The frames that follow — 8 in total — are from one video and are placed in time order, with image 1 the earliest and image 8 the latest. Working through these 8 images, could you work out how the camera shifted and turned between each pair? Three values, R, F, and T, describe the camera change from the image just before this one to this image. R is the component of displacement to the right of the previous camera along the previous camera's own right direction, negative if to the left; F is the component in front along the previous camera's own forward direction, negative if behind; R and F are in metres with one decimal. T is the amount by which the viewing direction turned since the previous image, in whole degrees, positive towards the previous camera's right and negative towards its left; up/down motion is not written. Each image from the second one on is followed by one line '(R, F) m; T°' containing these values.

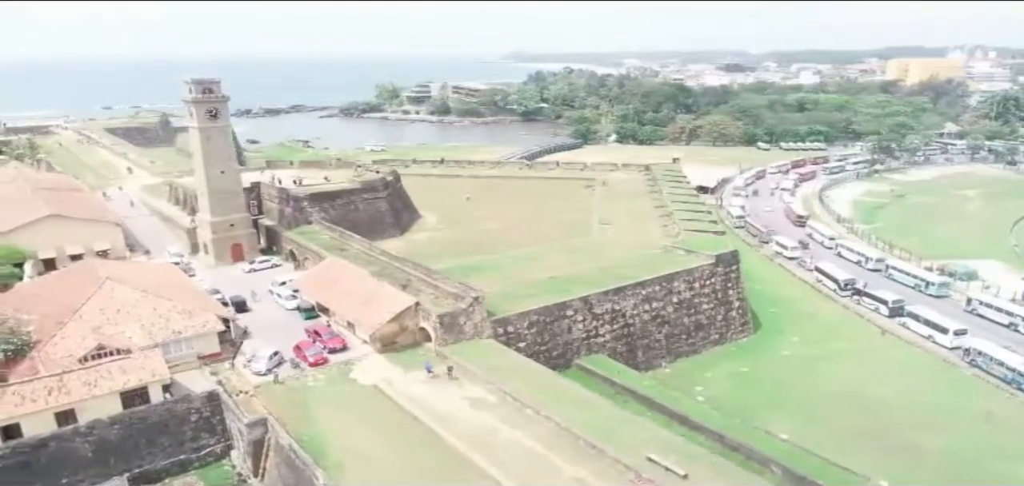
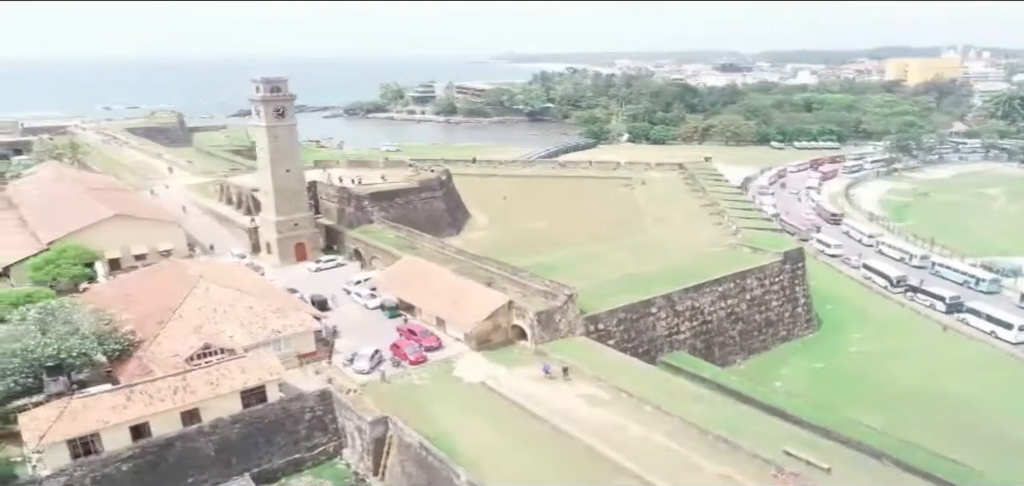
(-3.2, 0.0) m; +1°
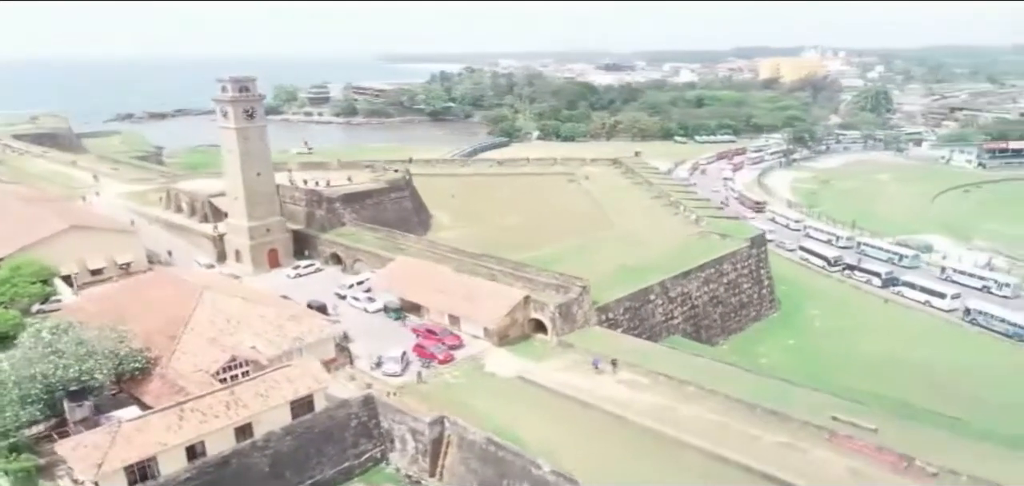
(-3.9, +0.1) m; +9°
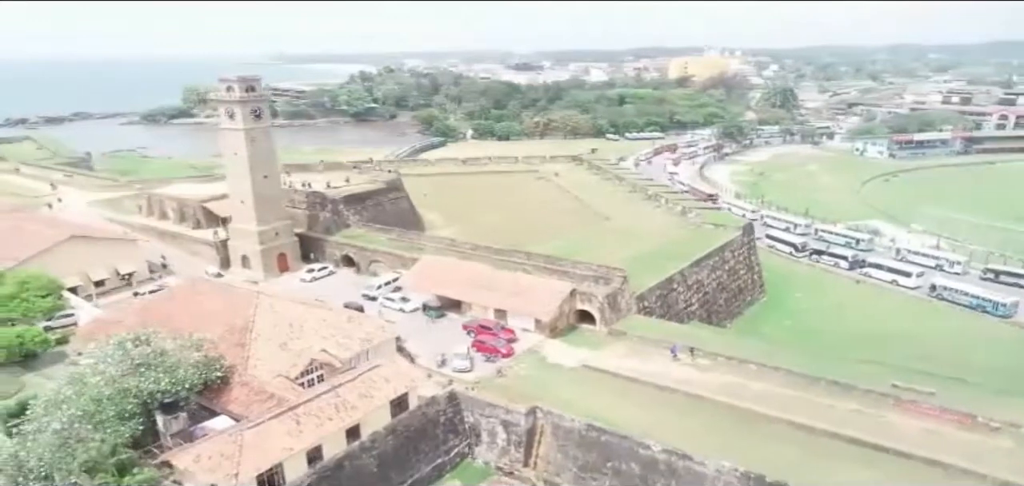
(-4.3, -0.1) m; +7°
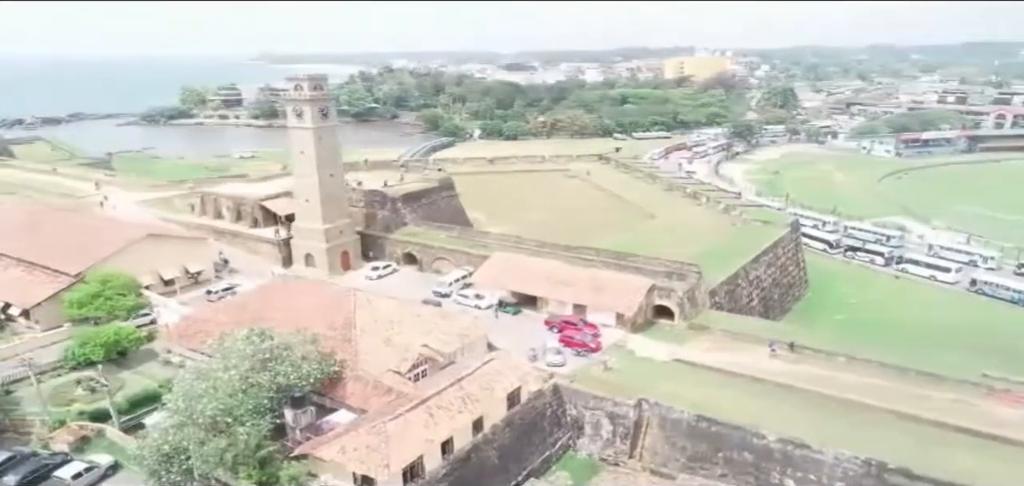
(-3.0, -0.3) m; +1°
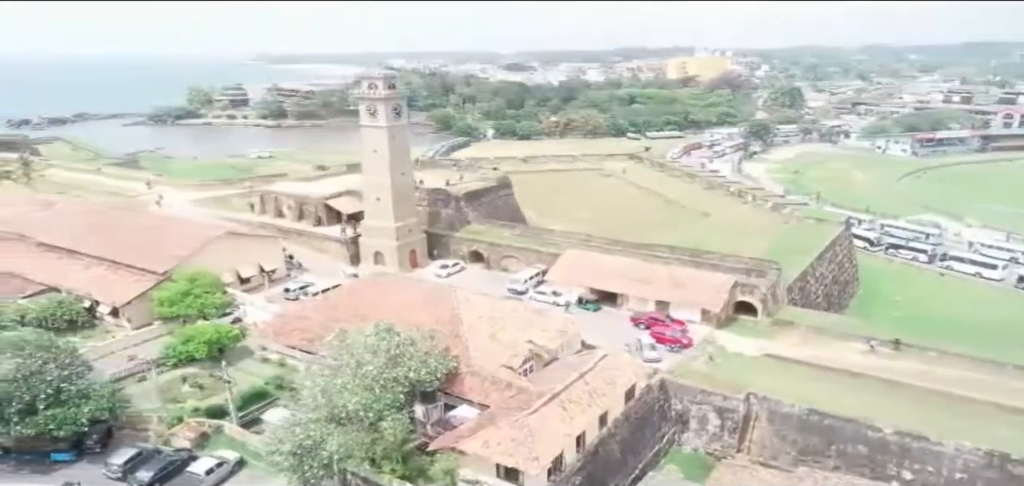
(-2.9, -0.2) m; +1°
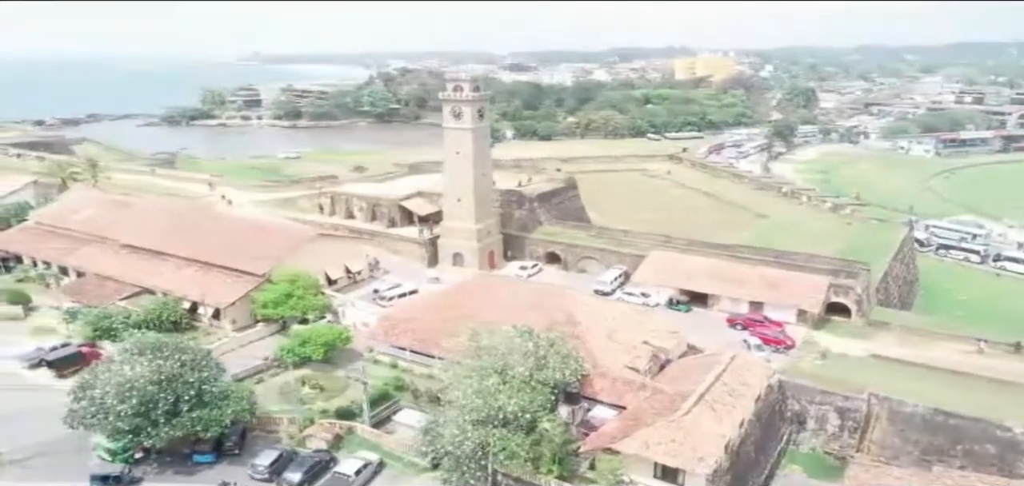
(-3.2, -0.1) m; 0°
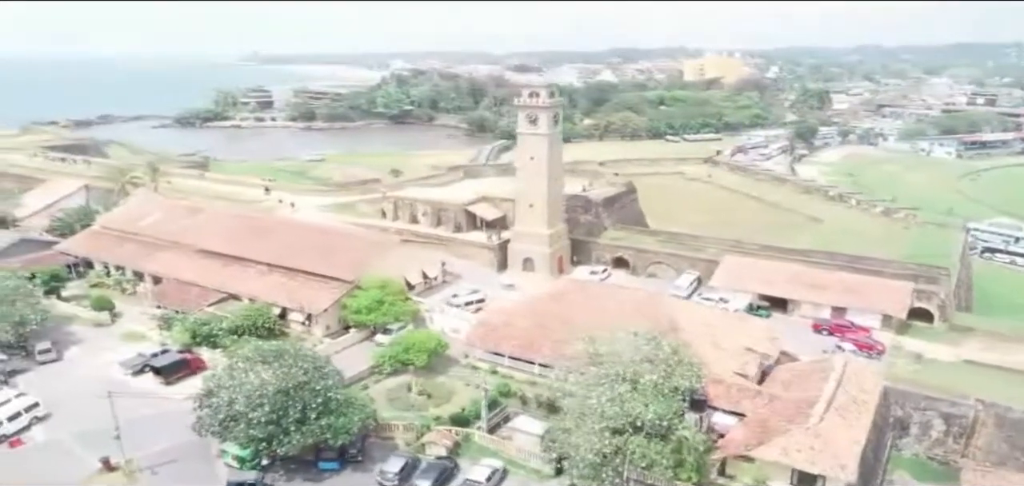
(-2.9, -0.1) m; 0°
